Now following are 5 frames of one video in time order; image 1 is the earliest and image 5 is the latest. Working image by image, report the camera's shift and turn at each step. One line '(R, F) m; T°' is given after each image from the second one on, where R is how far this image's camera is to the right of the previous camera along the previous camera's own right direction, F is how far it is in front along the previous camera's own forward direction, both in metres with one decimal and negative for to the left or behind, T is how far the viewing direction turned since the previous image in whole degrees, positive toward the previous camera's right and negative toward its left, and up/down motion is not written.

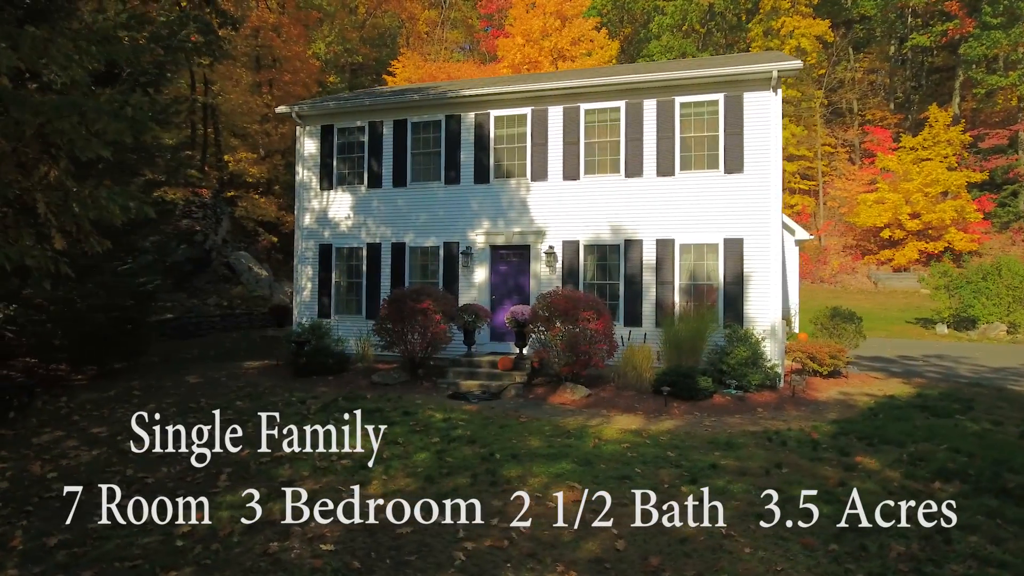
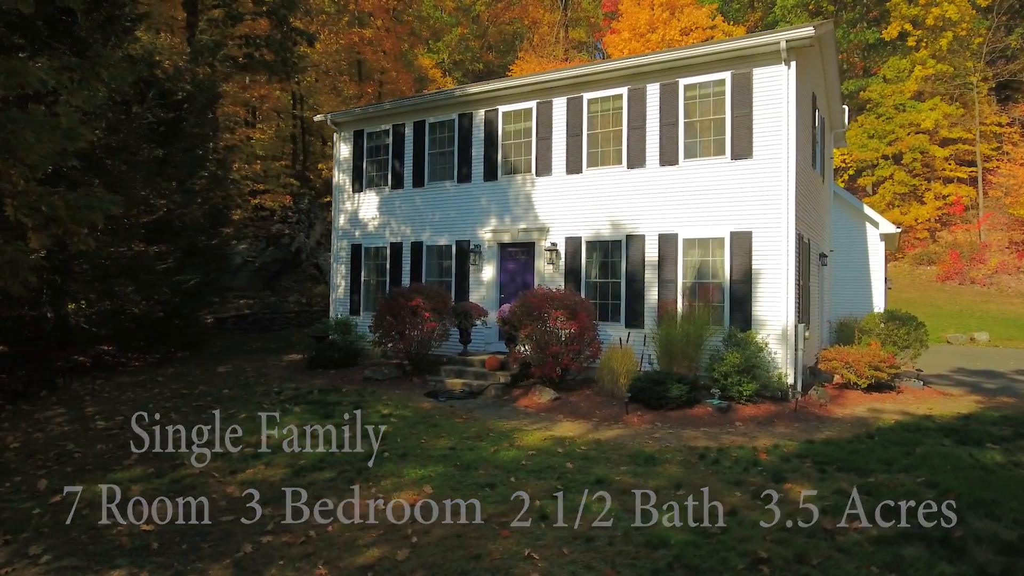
(+3.1, +0.7) m; -14°
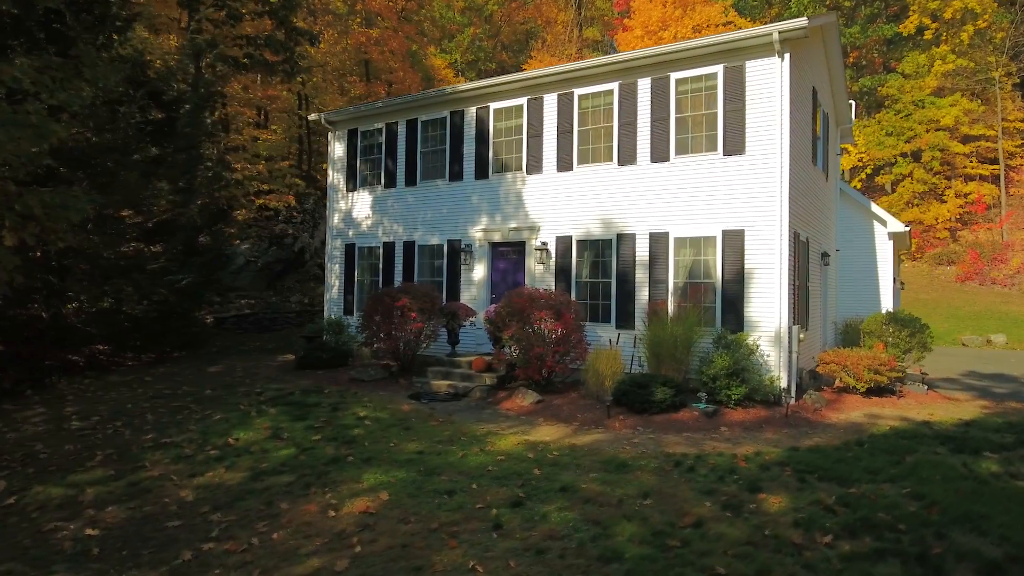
(+0.6, +0.3) m; -2°
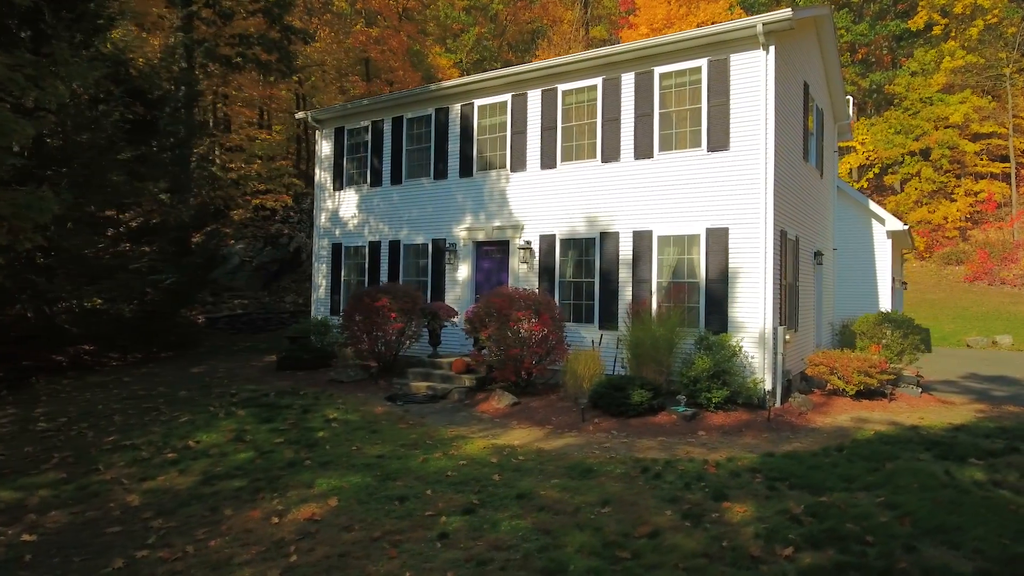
(+0.6, +0.2) m; -1°
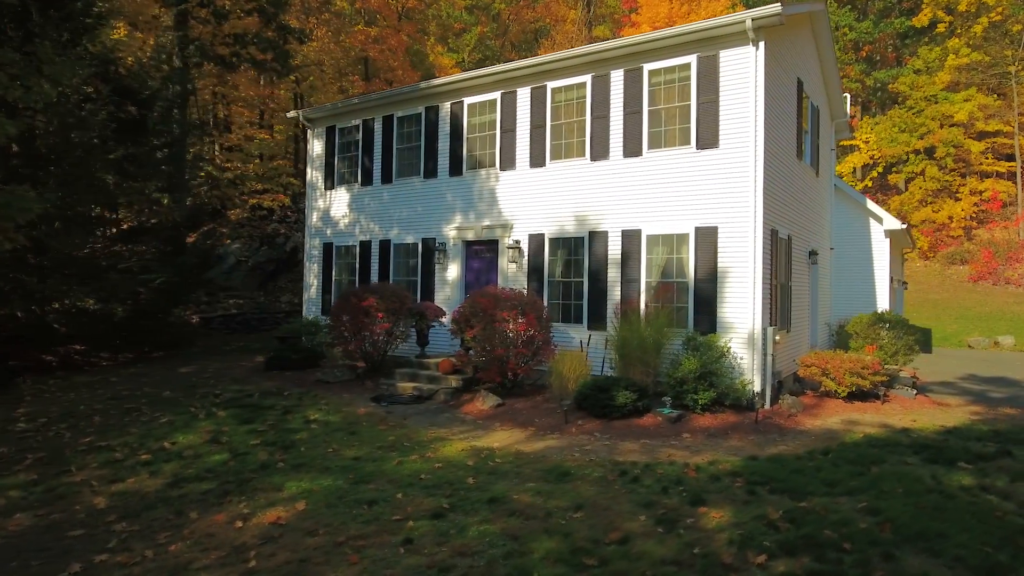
(+0.3, +0.1) m; -1°
